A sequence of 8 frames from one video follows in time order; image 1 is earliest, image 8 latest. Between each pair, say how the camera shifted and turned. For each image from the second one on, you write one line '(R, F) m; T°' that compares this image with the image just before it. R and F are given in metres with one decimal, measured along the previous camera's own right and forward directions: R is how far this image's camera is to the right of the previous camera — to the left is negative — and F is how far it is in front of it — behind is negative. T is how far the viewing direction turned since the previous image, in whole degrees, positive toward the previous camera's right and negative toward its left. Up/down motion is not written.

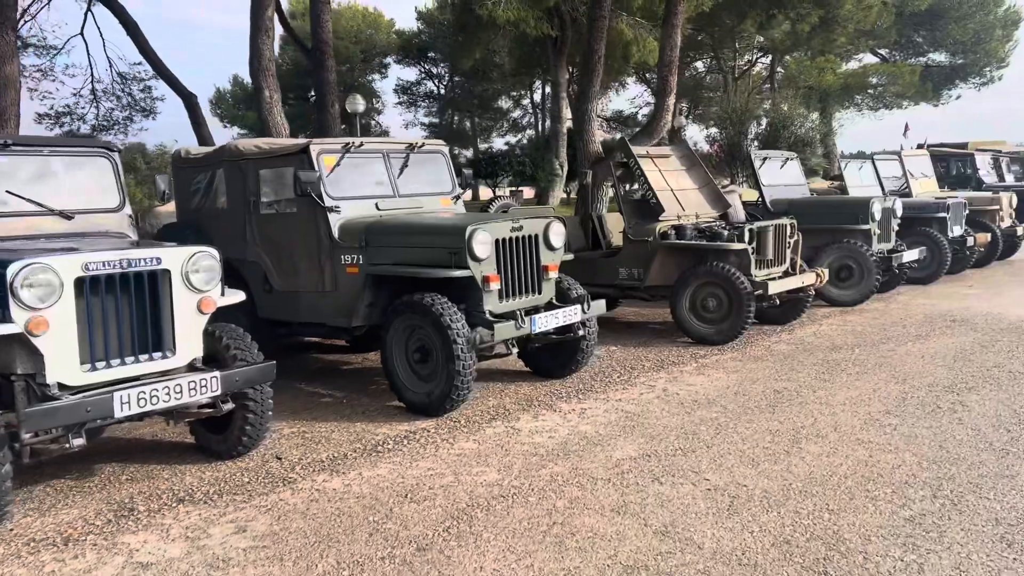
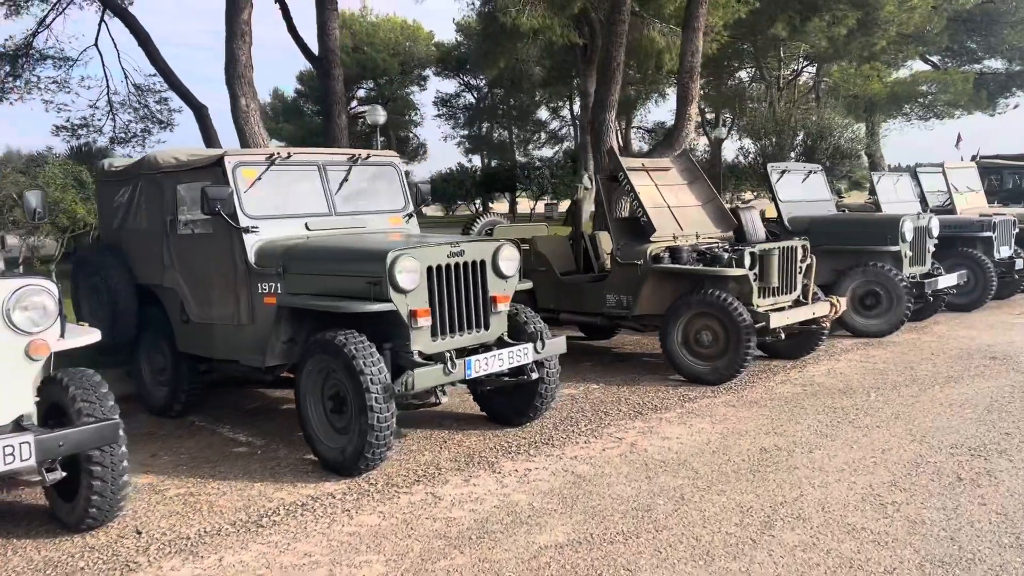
(+0.6, +0.8) m; -3°
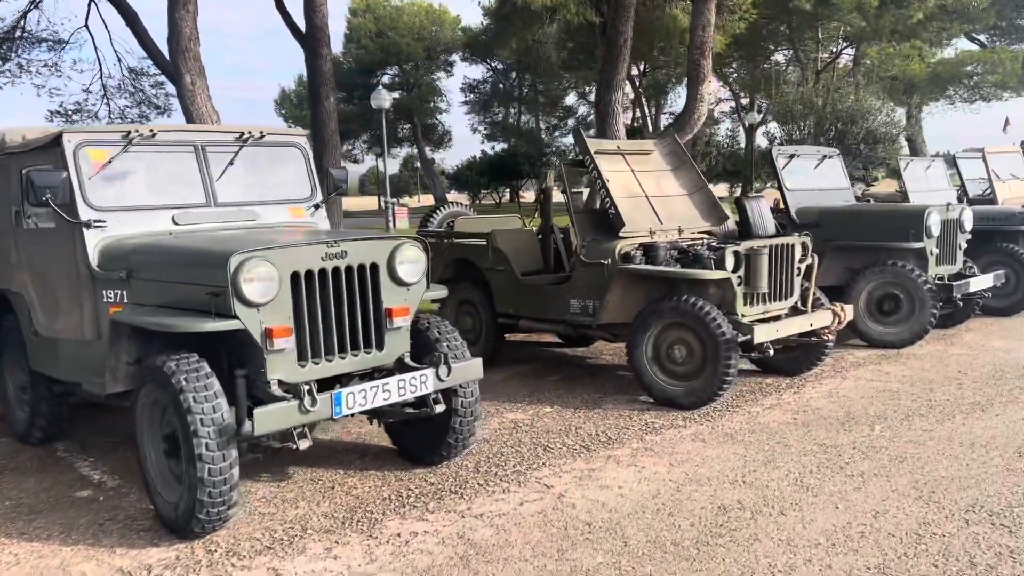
(+0.6, +1.0) m; -3°
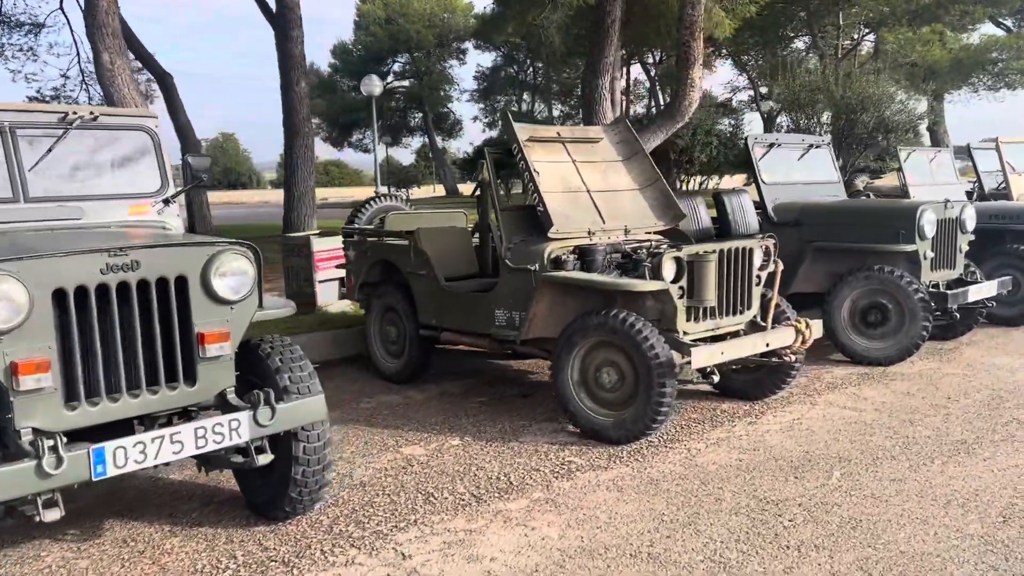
(+0.7, +0.8) m; -2°
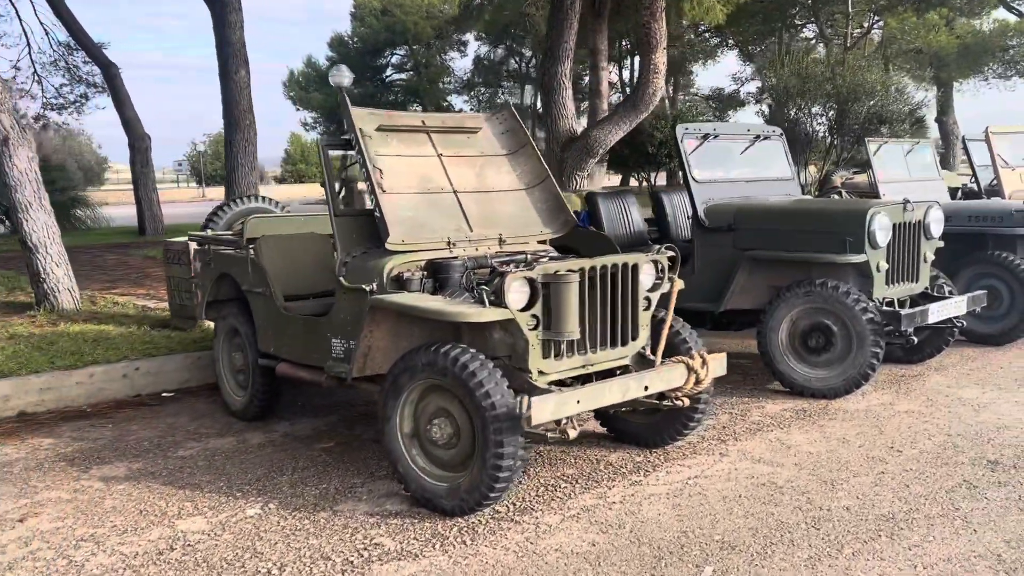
(+0.9, +1.0) m; -1°
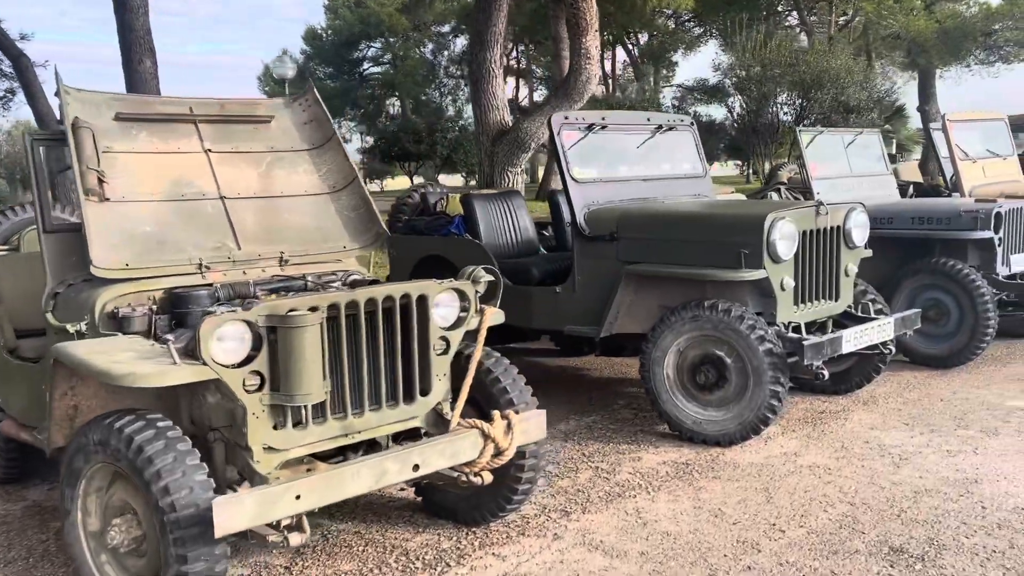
(+0.9, +1.0) m; 0°
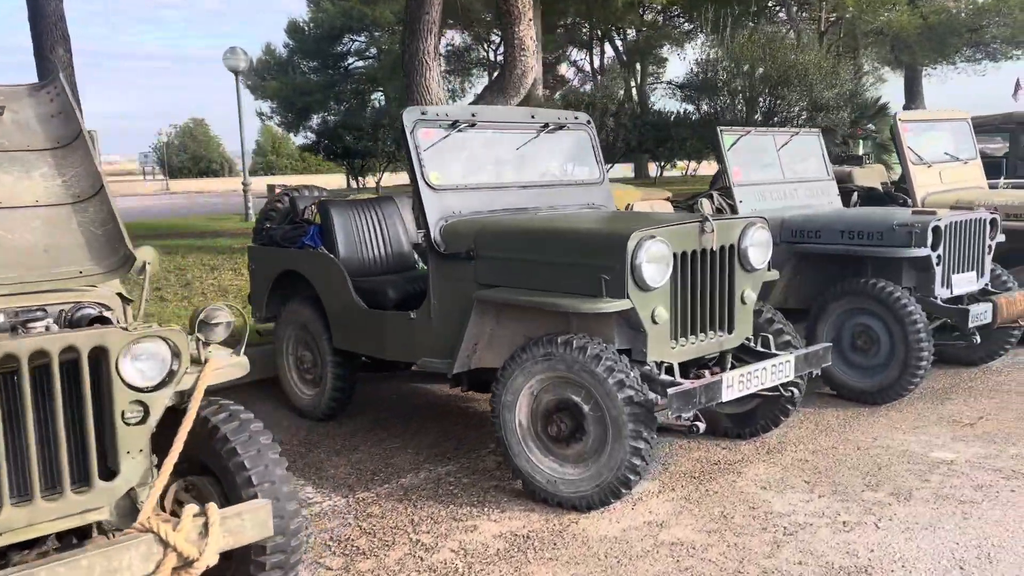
(+0.8, +0.8) m; 0°
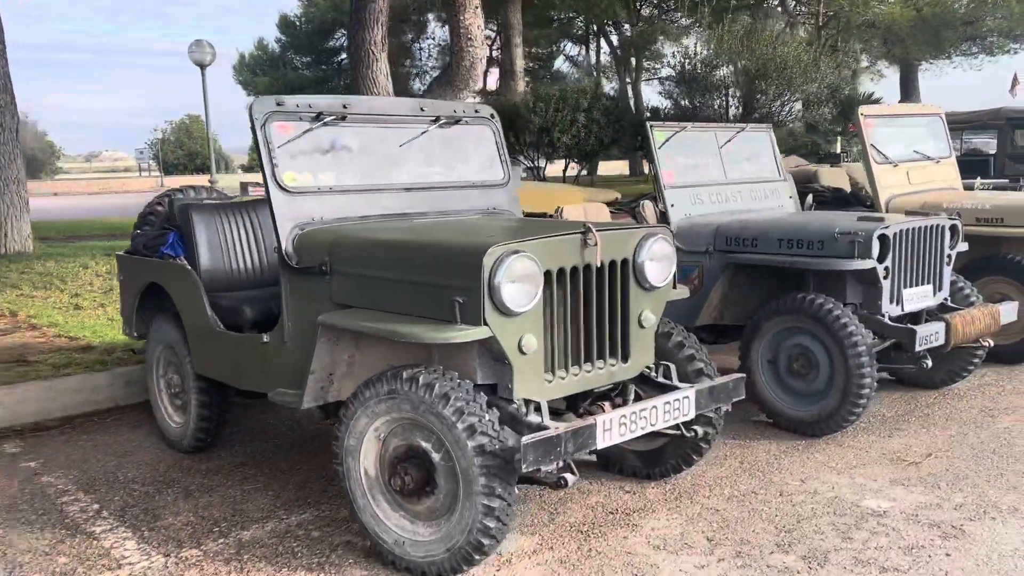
(+0.6, +0.6) m; 0°
